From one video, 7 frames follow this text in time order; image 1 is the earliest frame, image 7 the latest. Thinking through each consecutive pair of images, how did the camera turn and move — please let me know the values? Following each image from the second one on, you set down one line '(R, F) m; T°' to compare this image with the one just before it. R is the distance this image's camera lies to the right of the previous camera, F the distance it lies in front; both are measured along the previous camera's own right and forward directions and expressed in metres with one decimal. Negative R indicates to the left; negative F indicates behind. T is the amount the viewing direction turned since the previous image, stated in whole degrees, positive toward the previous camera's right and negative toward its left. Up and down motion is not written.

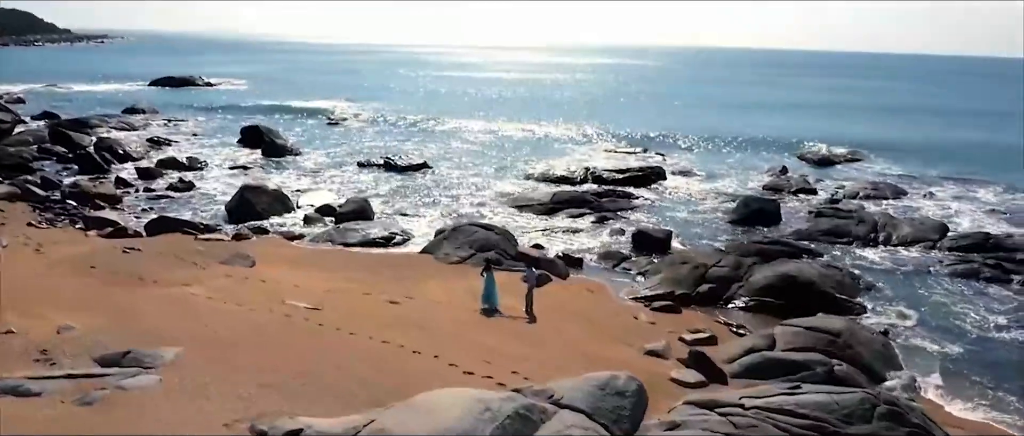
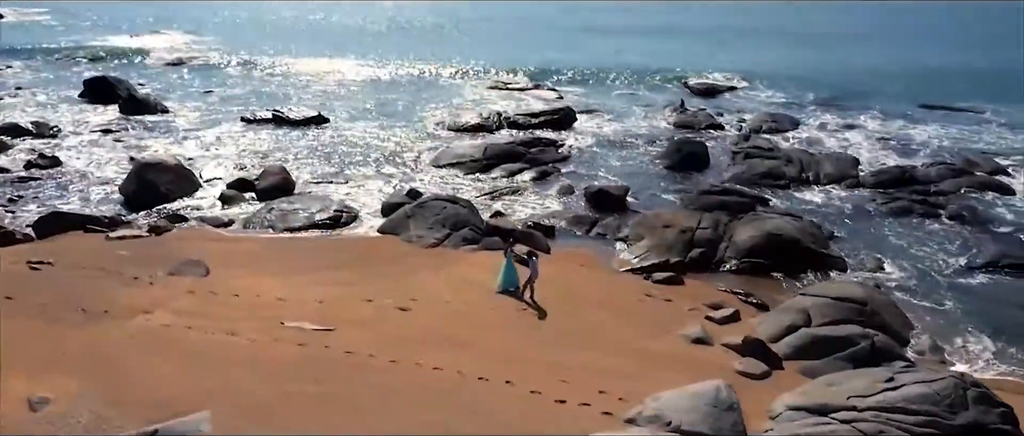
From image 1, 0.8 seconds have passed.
(-3.1, +1.7) m; +13°
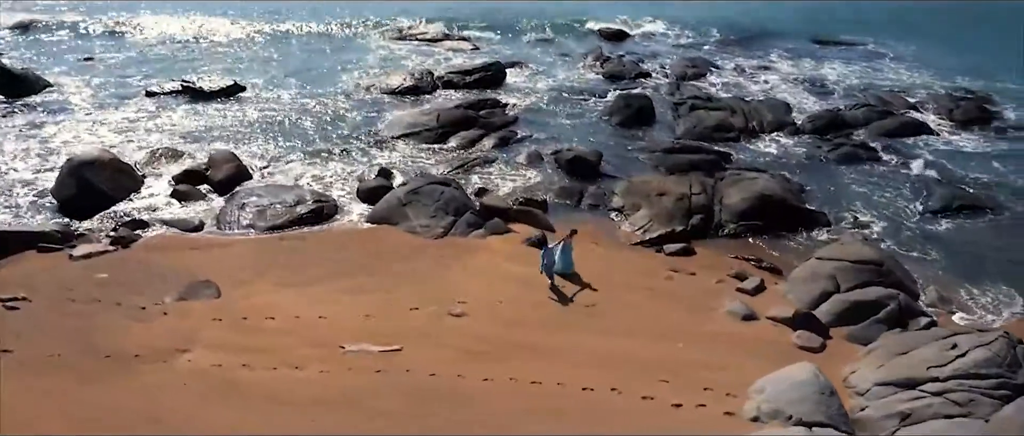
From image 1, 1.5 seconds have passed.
(-3.0, +0.7) m; +10°
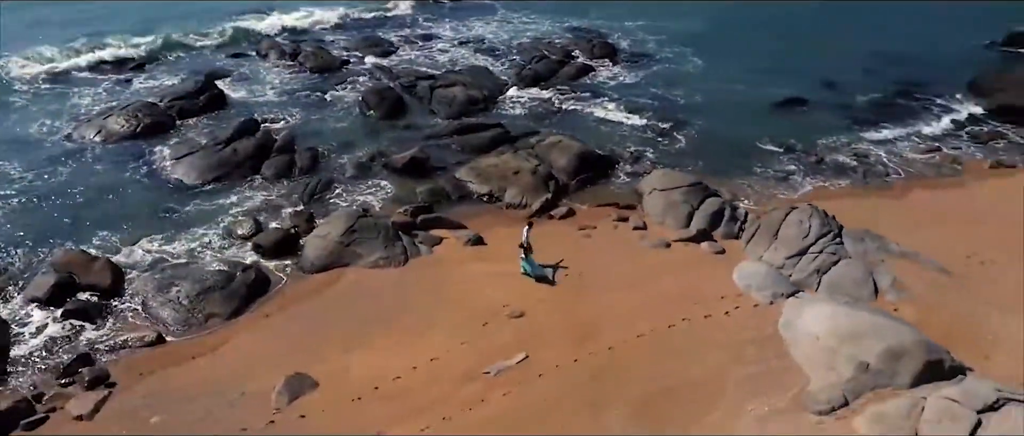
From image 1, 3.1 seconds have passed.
(-8.5, 0.0) m; +33°
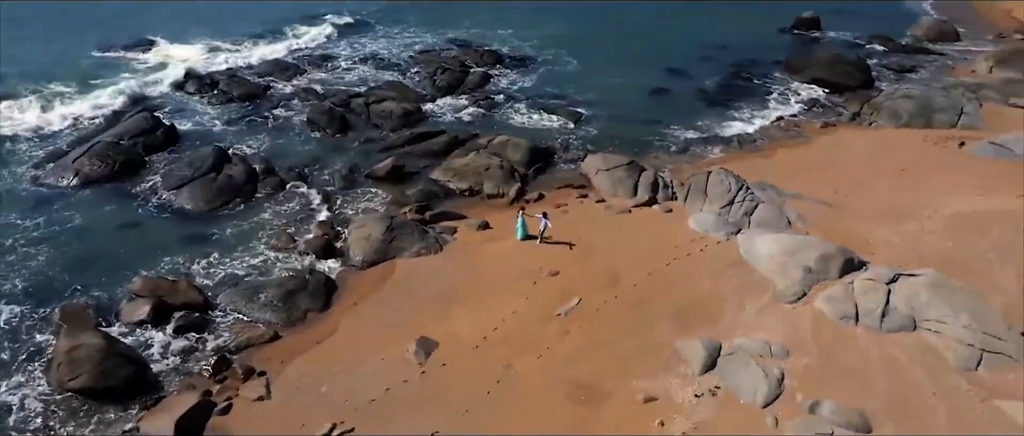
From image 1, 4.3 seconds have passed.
(-5.5, -3.7) m; +14°
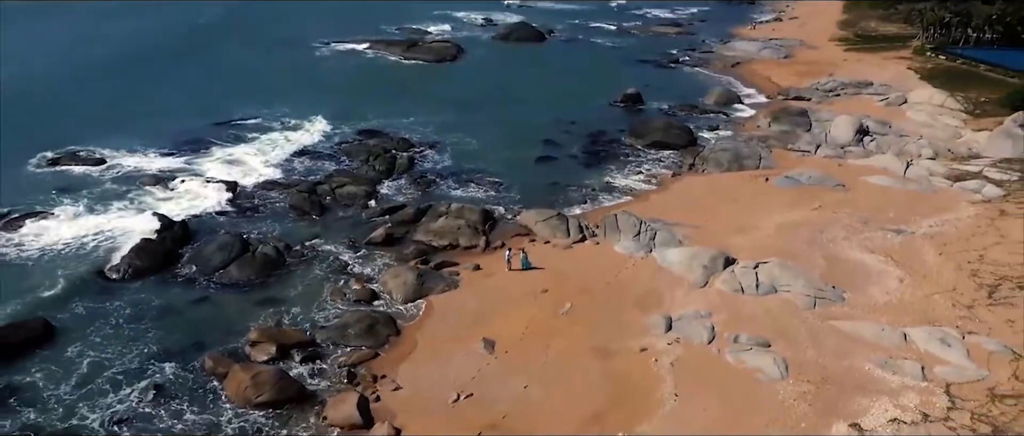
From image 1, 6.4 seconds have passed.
(-6.8, -7.9) m; +14°
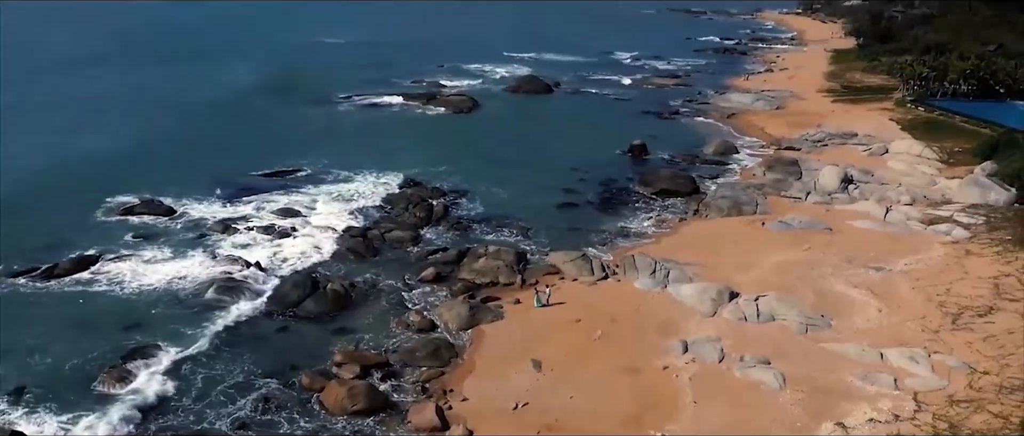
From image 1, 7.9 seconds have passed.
(-1.8, -5.2) m; 0°
